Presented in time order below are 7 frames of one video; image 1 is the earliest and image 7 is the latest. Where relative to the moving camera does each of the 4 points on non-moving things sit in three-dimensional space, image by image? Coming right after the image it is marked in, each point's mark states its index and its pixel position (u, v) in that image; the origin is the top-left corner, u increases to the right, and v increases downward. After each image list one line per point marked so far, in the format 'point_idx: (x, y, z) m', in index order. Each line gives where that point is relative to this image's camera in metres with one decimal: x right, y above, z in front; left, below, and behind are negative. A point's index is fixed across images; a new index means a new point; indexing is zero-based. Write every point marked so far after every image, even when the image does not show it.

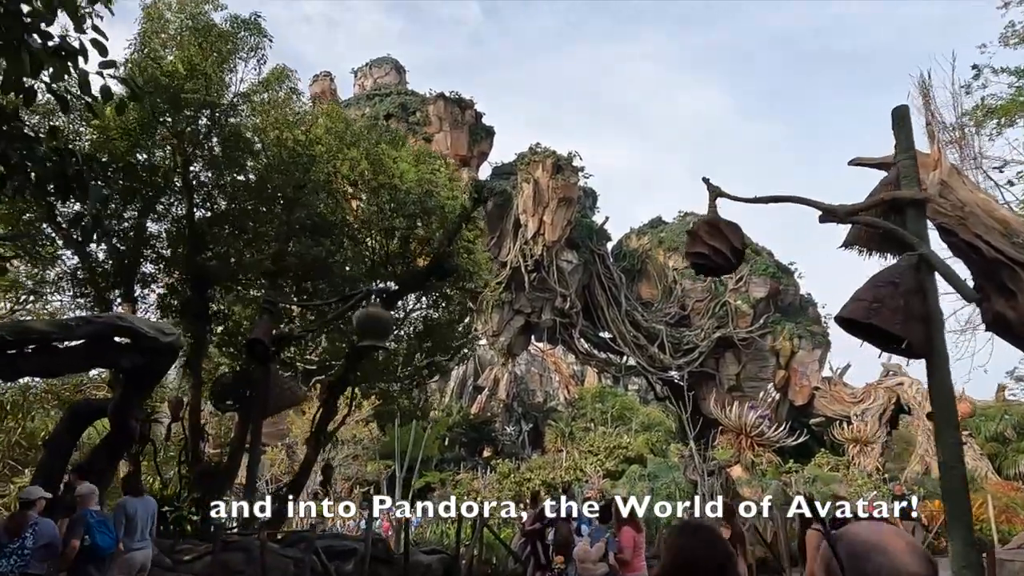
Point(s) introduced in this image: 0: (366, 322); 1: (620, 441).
0: (-0.7, -0.2, +4.0) m
1: (+2.6, -3.6, +19.8) m
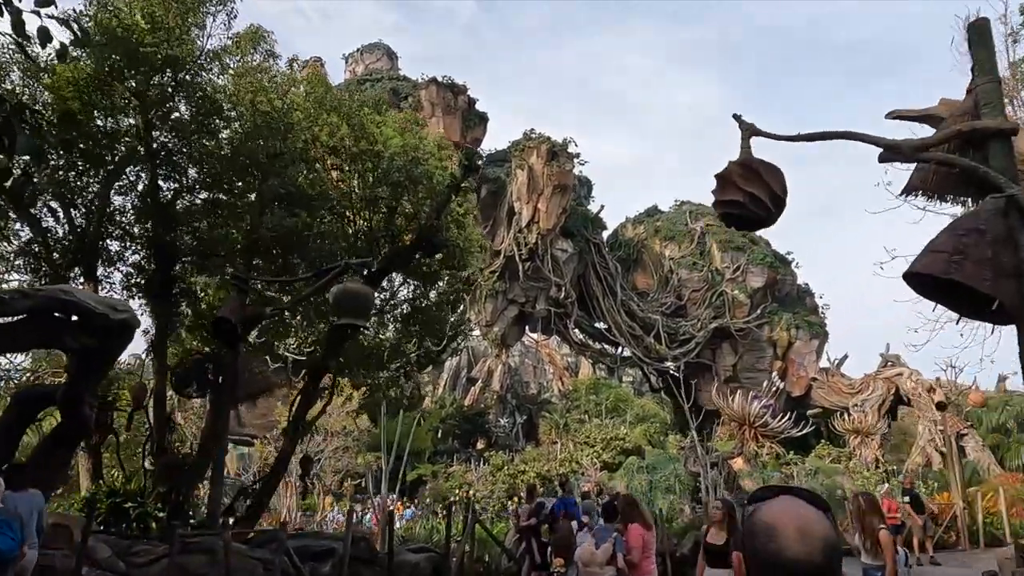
0: (-0.7, 0.0, +3.6) m
1: (+2.4, -3.4, +19.5) m
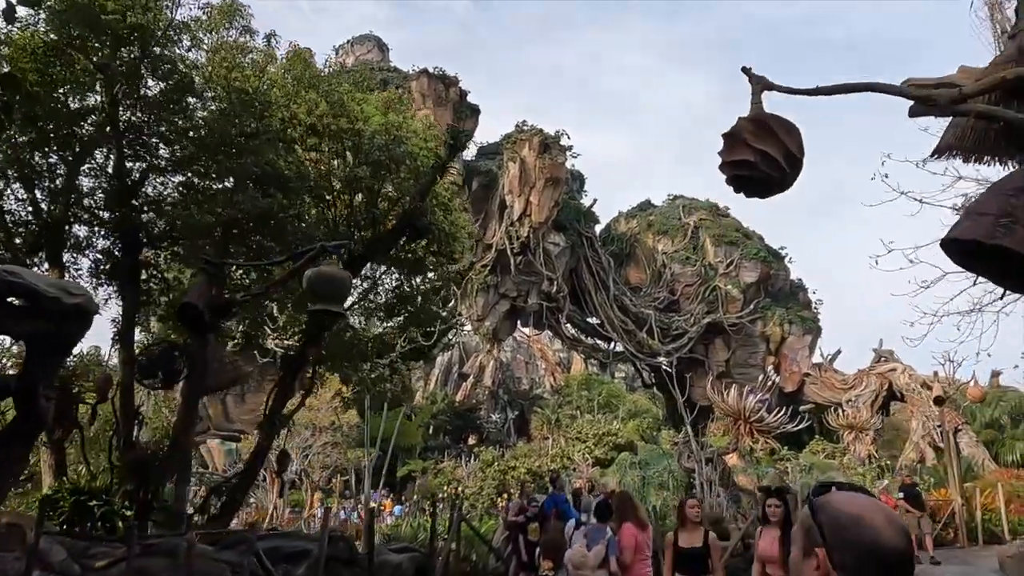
0: (-0.8, 0.0, +3.4) m
1: (+2.2, -3.2, +19.3) m
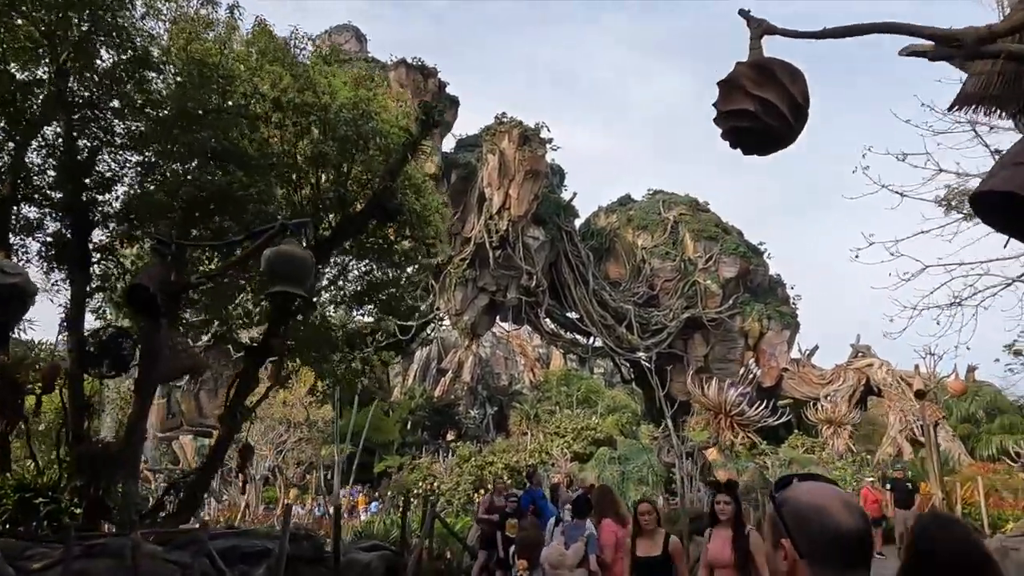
0: (-0.9, +0.1, +3.2) m
1: (+1.7, -3.1, +19.1) m
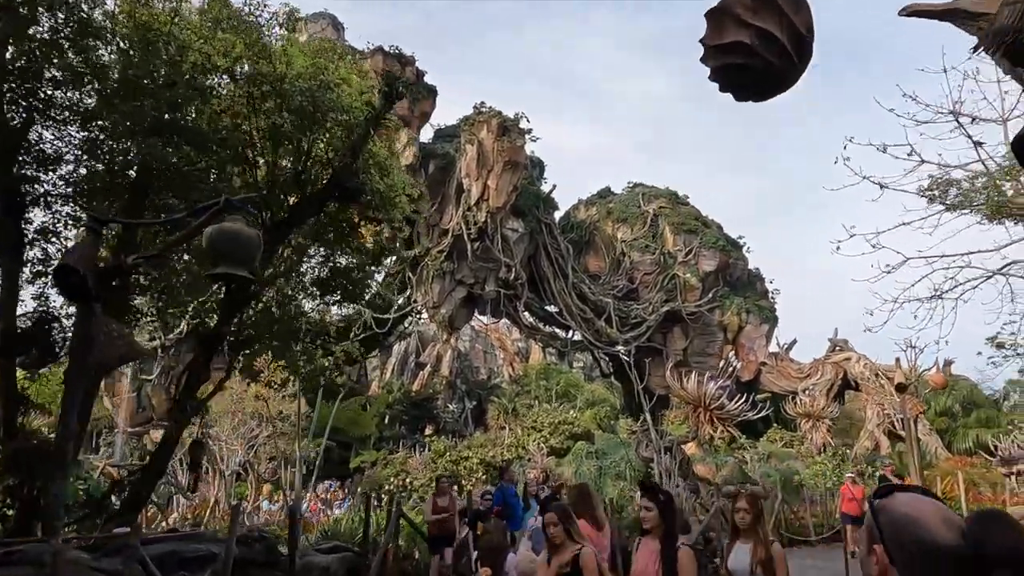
0: (-1.0, +0.2, +2.9) m
1: (+1.2, -2.9, +18.9) m
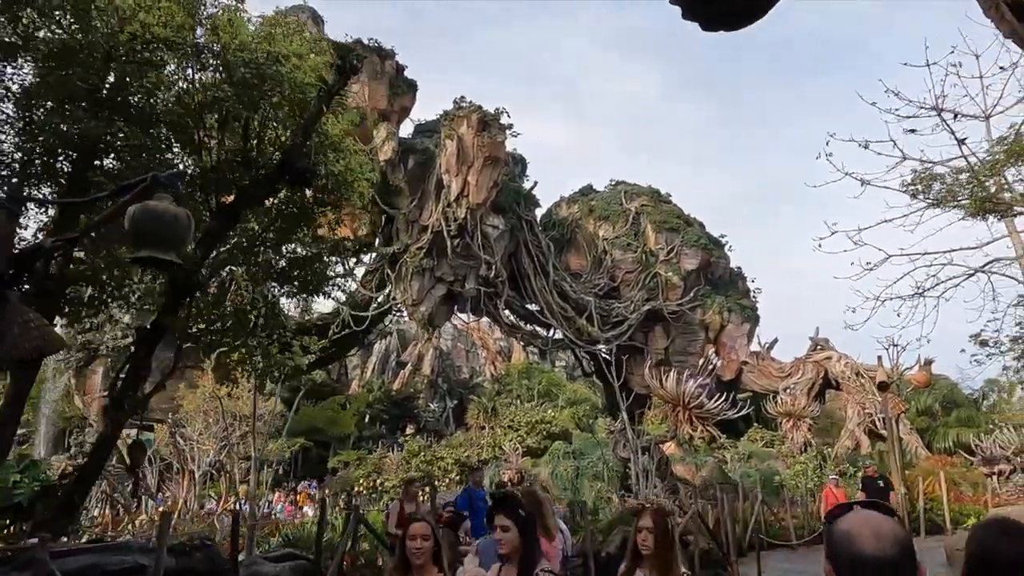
0: (-1.2, +0.2, +2.6) m
1: (+0.8, -2.9, +18.7) m
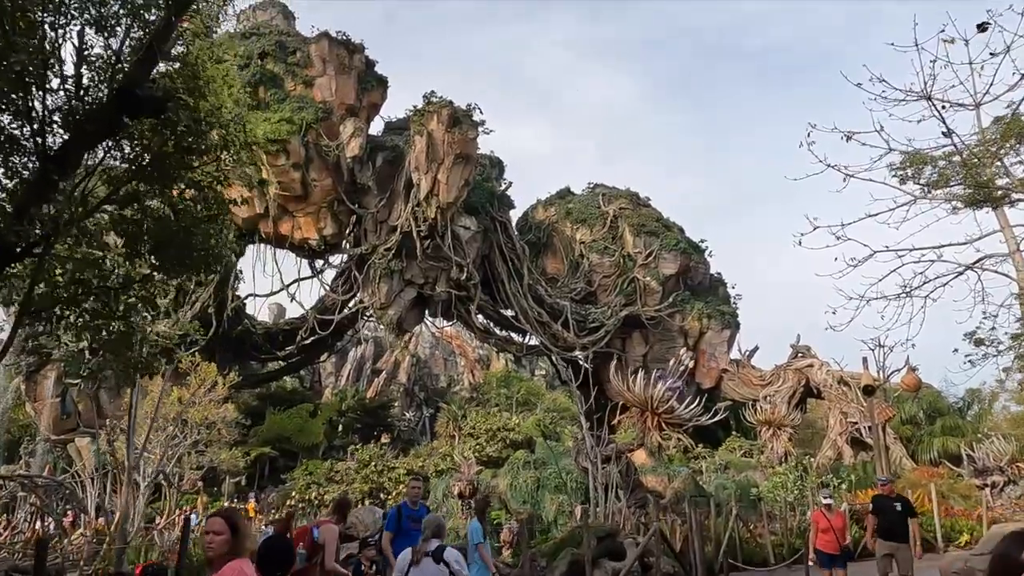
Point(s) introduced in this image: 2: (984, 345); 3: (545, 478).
0: (-1.5, +0.4, +1.8) m
1: (+0.1, -2.9, +17.9) m
2: (+4.5, -0.5, +7.9) m
3: (+0.7, -3.2, +14.1) m
